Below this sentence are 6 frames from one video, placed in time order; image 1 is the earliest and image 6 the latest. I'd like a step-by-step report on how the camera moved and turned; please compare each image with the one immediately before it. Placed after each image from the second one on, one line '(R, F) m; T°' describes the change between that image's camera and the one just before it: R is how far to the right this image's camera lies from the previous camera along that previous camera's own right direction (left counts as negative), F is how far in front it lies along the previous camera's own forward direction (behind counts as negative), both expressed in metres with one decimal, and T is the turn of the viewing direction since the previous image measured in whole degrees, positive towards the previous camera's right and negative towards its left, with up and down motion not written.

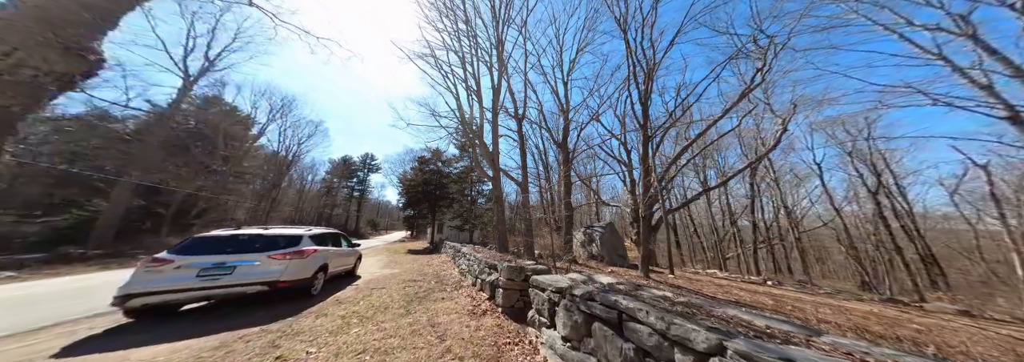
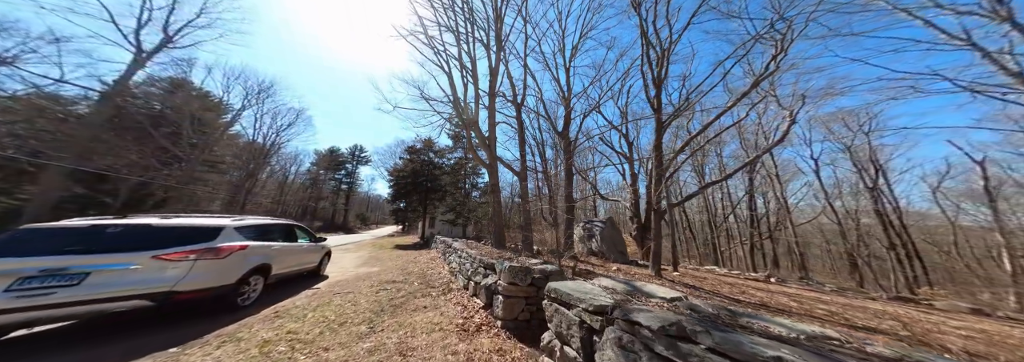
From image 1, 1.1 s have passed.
(-0.1, +0.8) m; +2°
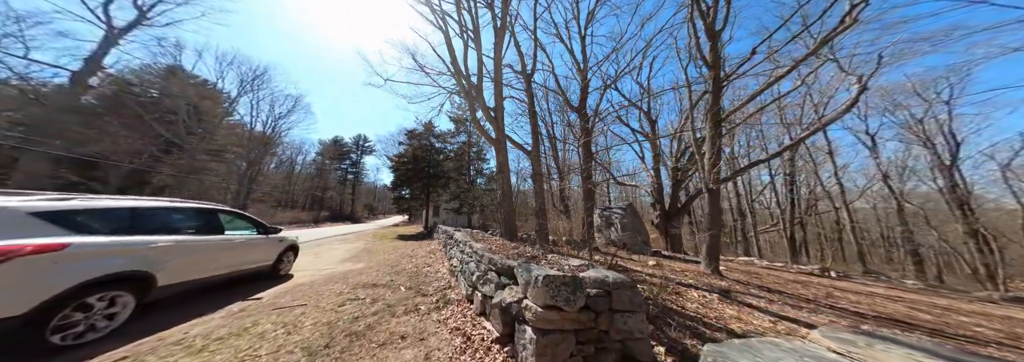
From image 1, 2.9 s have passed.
(-0.2, +1.2) m; -2°
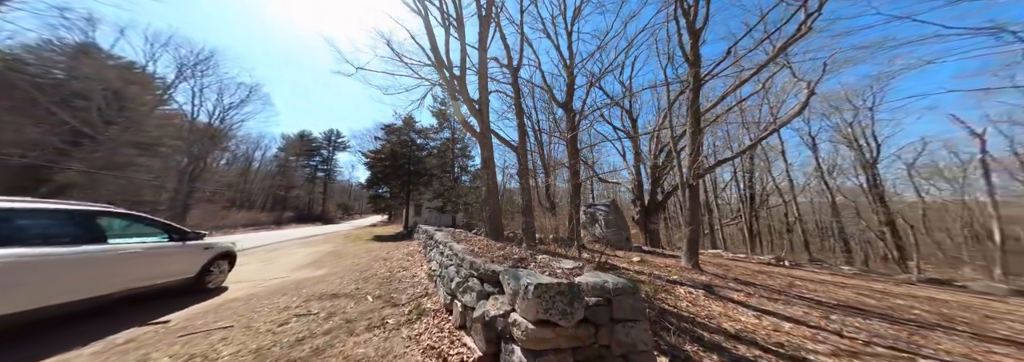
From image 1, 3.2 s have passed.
(0.0, +0.3) m; +5°
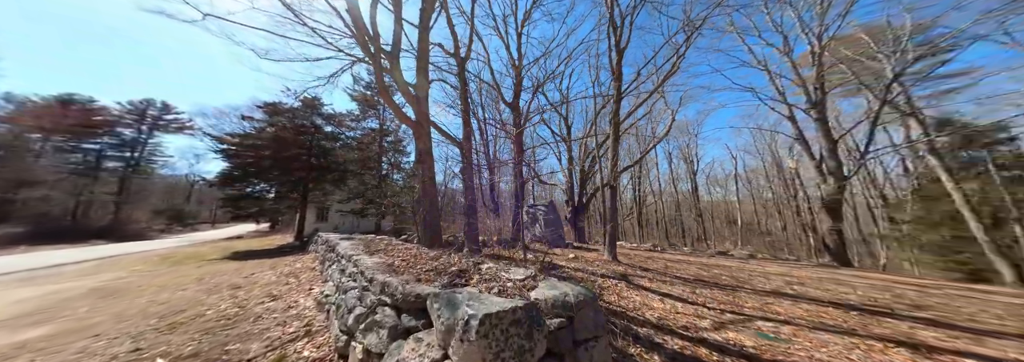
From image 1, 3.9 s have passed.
(0.0, +0.4) m; +14°
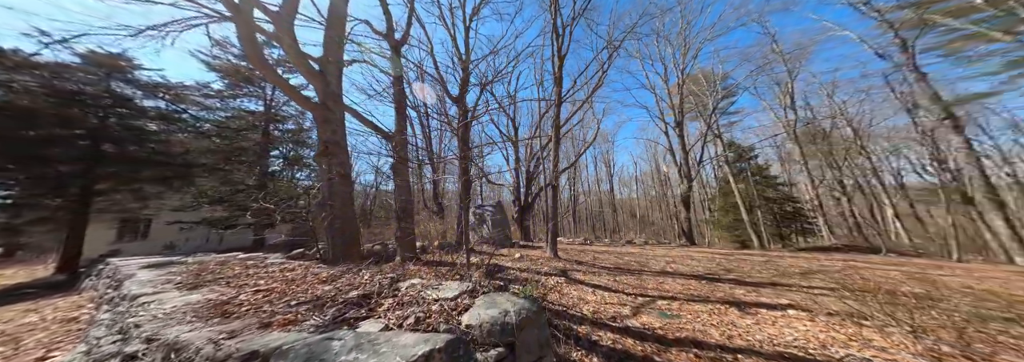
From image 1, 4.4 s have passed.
(+0.1, +0.3) m; +13°
